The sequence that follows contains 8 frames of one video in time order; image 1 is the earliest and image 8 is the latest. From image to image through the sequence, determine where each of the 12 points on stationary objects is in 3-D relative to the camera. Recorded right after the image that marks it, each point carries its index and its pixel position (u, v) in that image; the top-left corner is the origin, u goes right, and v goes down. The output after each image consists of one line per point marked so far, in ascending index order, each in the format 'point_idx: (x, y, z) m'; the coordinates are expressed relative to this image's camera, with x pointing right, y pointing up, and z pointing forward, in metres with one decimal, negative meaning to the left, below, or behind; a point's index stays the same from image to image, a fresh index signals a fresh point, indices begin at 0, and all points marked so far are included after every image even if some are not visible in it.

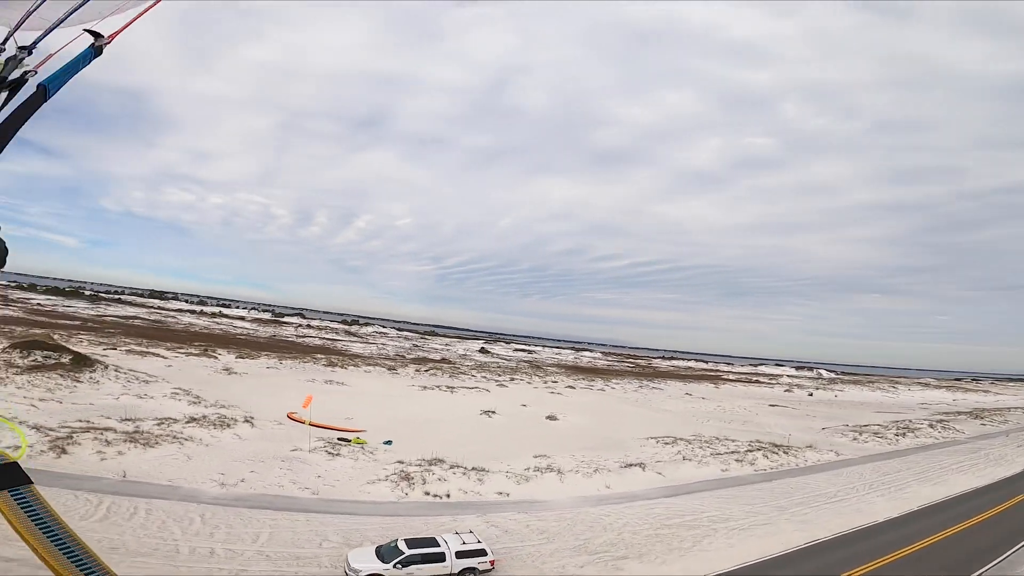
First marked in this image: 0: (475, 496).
0: (-1.7, -8.4, +18.1) m
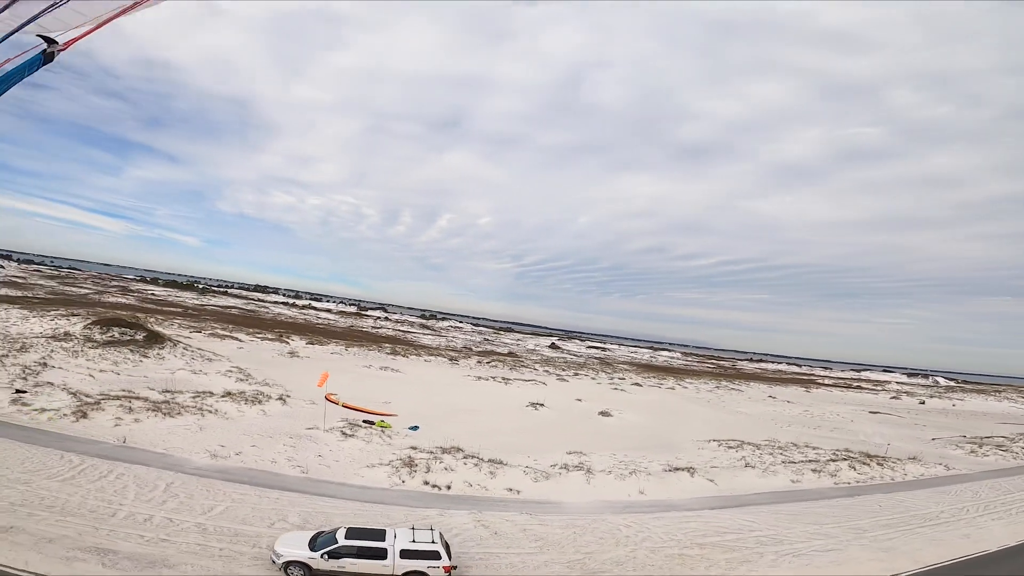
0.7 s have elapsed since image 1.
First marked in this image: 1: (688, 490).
0: (-1.3, -7.2, +16.0) m
1: (+7.3, -8.3, +18.2) m
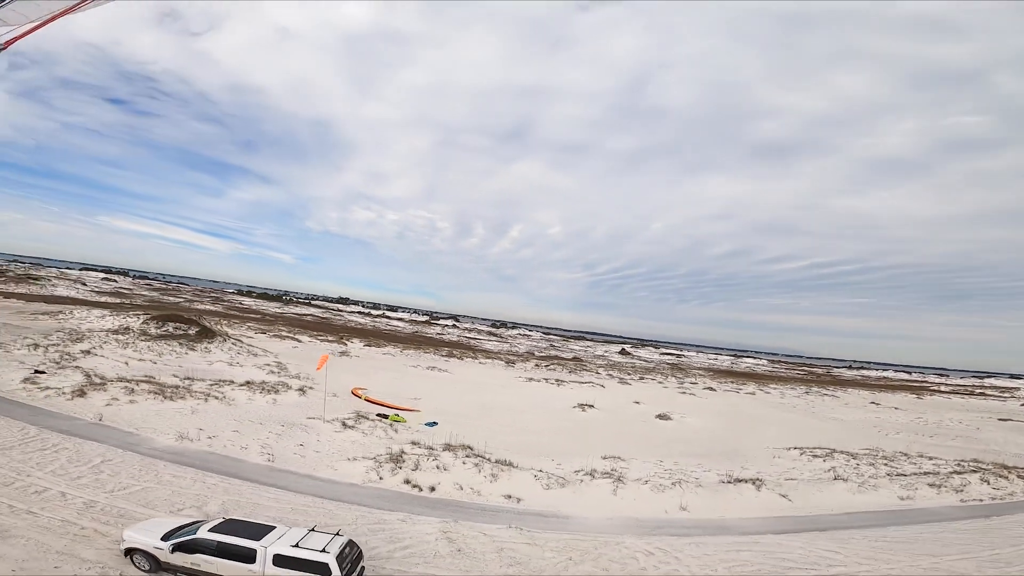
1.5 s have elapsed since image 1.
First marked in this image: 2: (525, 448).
0: (-1.3, -6.0, +13.1) m
1: (+7.5, -6.9, +13.9) m
2: (+0.6, -7.1, +19.7) m
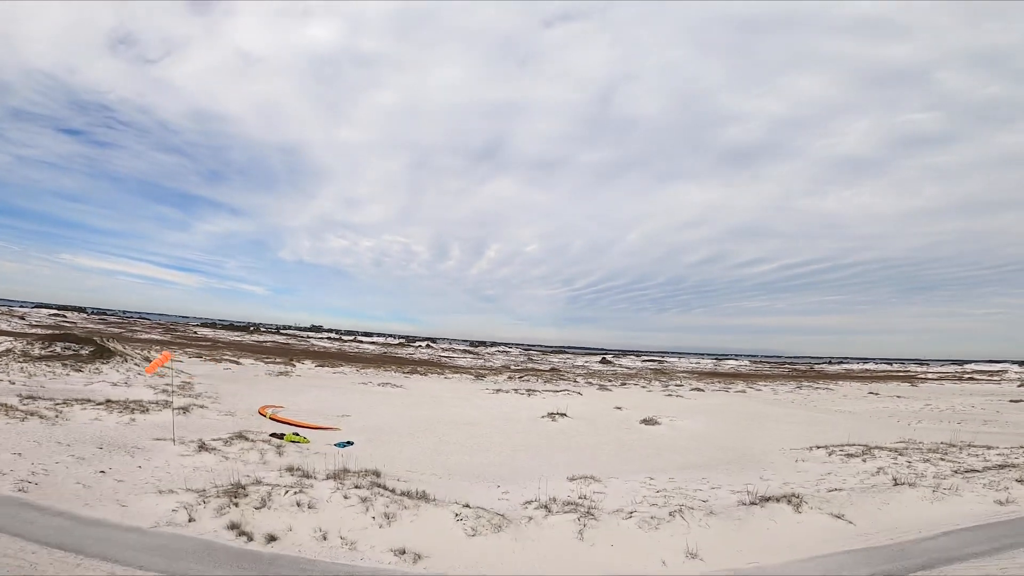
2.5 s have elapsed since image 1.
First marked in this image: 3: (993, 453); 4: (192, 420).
0: (-3.2, -4.6, +7.5) m
1: (+5.7, -5.1, +8.7) m
2: (-1.5, -5.9, +14.2) m
3: (+17.6, -6.1, +16.2) m
4: (-12.9, -5.5, +18.0) m
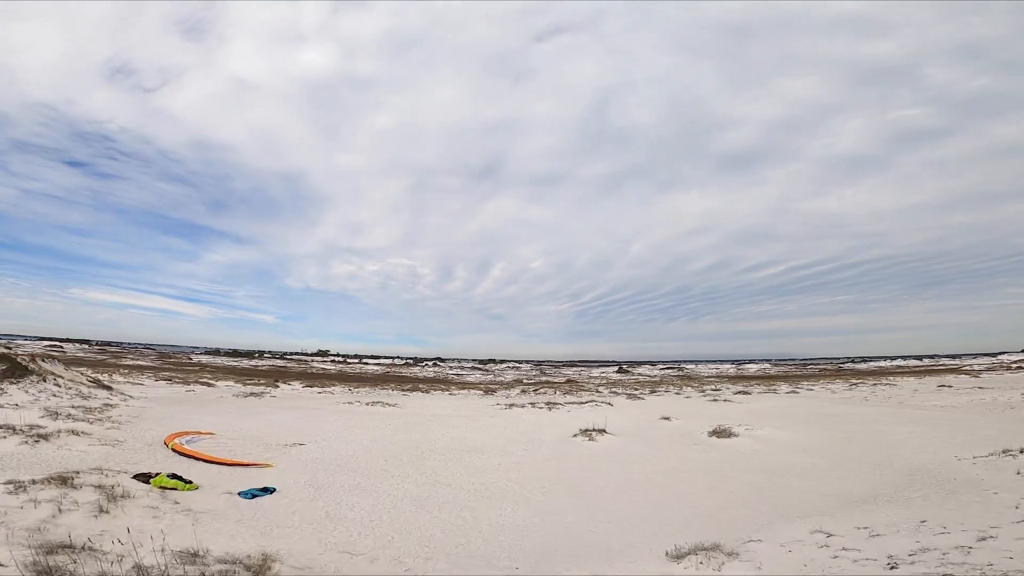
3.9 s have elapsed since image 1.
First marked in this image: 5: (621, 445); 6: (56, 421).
0: (-2.7, -2.9, +0.7) m
1: (+6.2, -3.0, +1.8) m
2: (-0.9, -4.3, +7.2) m
3: (+18.3, -3.6, +9.0) m
4: (-12.2, -4.7, +11.2) m
5: (+4.7, -6.7, +19.0) m
6: (-17.0, -5.3, +16.5) m
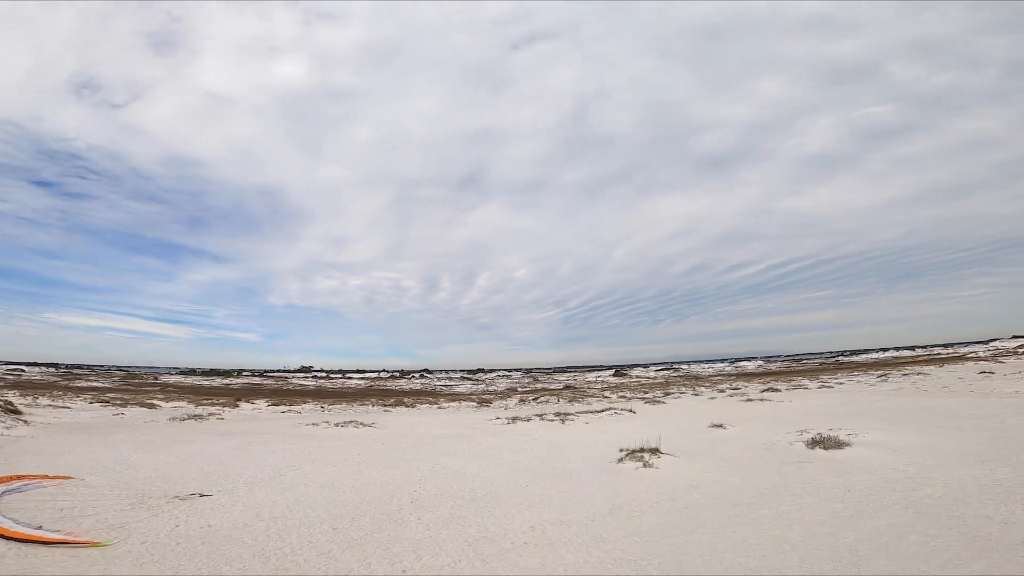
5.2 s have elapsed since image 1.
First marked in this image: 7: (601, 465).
0: (-1.5, -1.5, -5.5) m
1: (+7.3, -1.3, -4.1) m
2: (+0.1, -3.0, +1.1) m
3: (+19.2, -1.6, +3.5) m
4: (-11.3, -3.8, +4.7) m
5: (+5.4, -5.4, +12.9) m
6: (-16.2, -4.8, +9.8) m
7: (+3.2, -5.7, +13.9) m
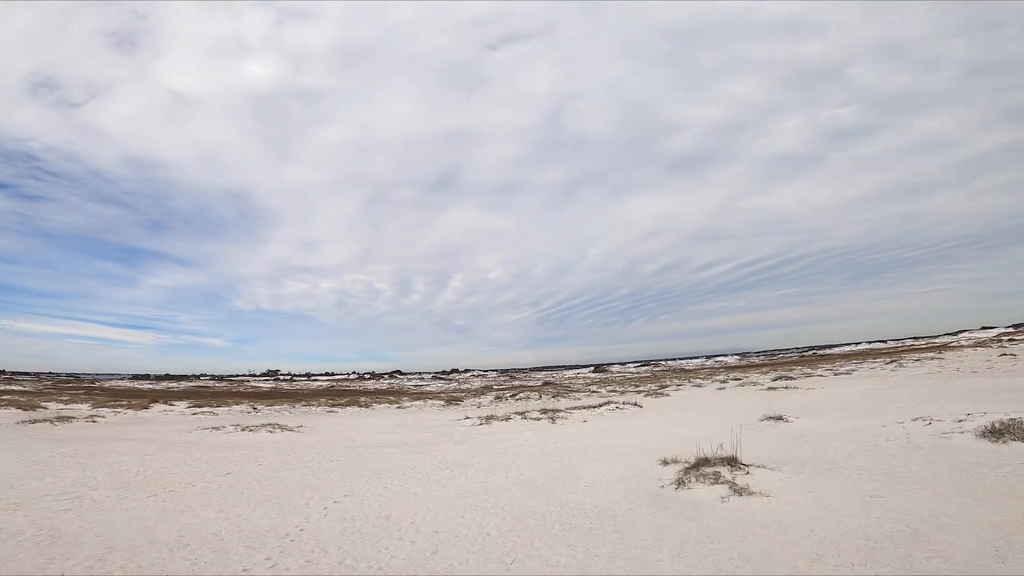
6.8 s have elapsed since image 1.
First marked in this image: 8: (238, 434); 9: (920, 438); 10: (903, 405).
0: (-1.0, +0.7, -12.4) m
1: (+7.8, +1.0, -10.5) m
2: (+0.3, -0.8, -5.7) m
3: (+19.2, +0.7, -2.2) m
4: (-11.3, -1.7, -2.8) m
5: (+5.0, -3.2, +6.4) m
6: (-16.5, -2.7, +2.0) m
7: (+2.7, -3.5, +7.3) m
8: (-11.6, -6.3, +18.6) m
9: (+9.2, -3.6, +10.7) m
10: (+15.8, -4.7, +18.3) m
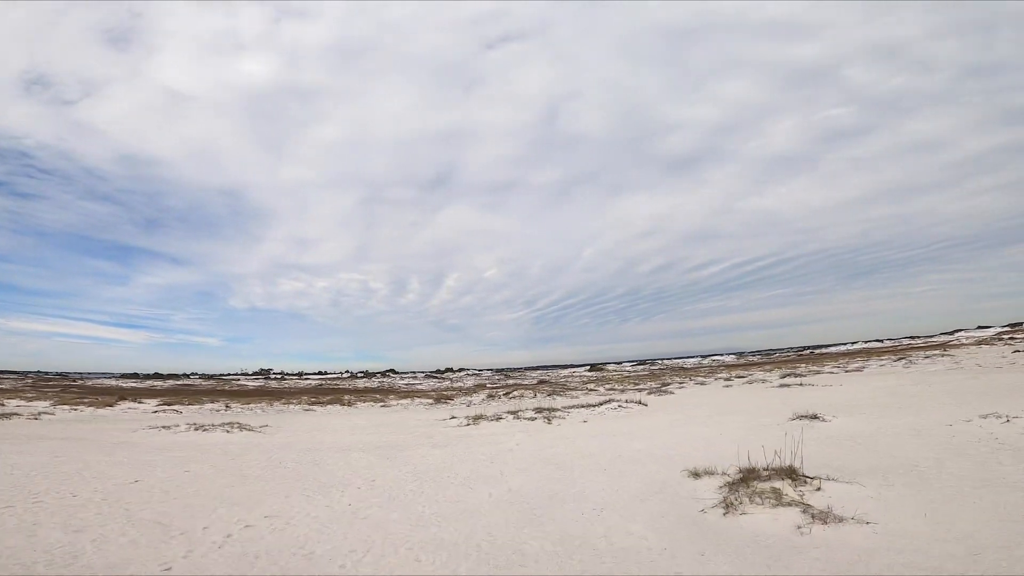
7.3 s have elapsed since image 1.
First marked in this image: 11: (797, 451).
0: (-1.0, +1.4, -14.7) m
1: (+7.7, +1.7, -12.8) m
2: (+0.2, -0.1, -8.1) m
3: (+19.1, +1.3, -4.4) m
4: (-11.4, -1.0, -5.2) m
5: (+4.8, -2.5, +4.1) m
6: (-16.6, -1.9, -0.5) m
7: (+2.5, -2.8, +5.0) m
8: (-12.0, -5.5, +16.2) m
9: (+9.0, -2.9, +8.5) m
10: (+15.4, -4.0, +16.2) m
11: (+4.9, -3.1, +8.4) m
